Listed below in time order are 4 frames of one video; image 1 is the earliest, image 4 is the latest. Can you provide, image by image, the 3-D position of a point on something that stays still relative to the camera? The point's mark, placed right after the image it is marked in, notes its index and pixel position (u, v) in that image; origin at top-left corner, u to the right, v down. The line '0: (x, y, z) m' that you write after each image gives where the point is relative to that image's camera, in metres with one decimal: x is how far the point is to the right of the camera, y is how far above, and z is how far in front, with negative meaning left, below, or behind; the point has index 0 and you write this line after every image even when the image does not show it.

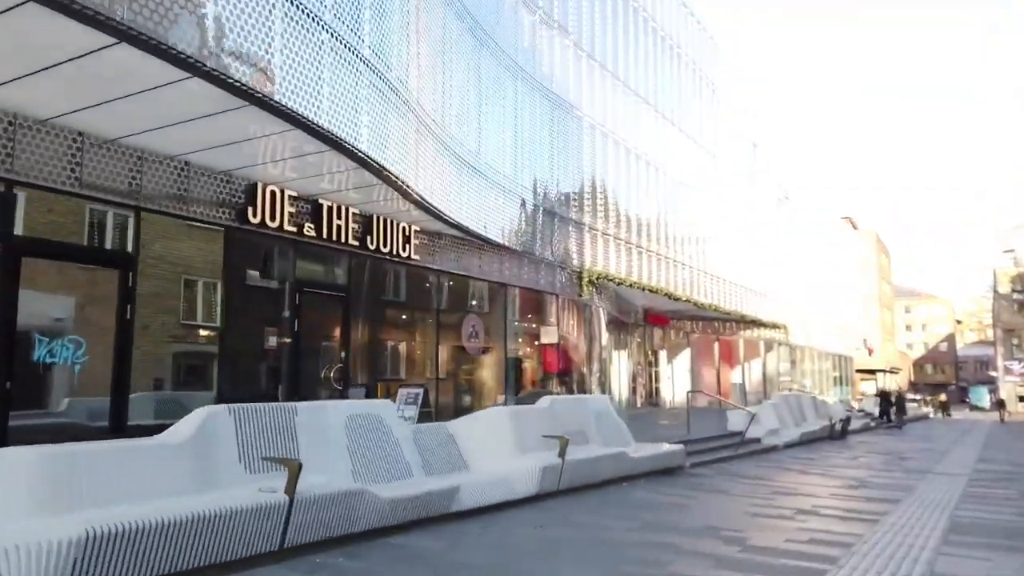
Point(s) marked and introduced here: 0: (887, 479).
0: (+6.8, -3.5, +13.6) m
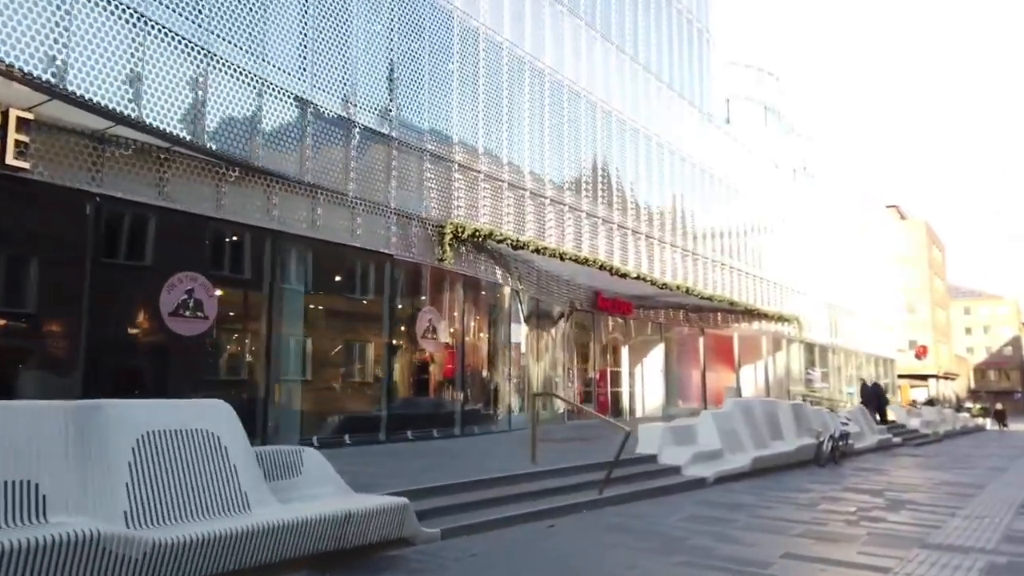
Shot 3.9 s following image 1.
0: (+2.8, -2.6, +6.9) m
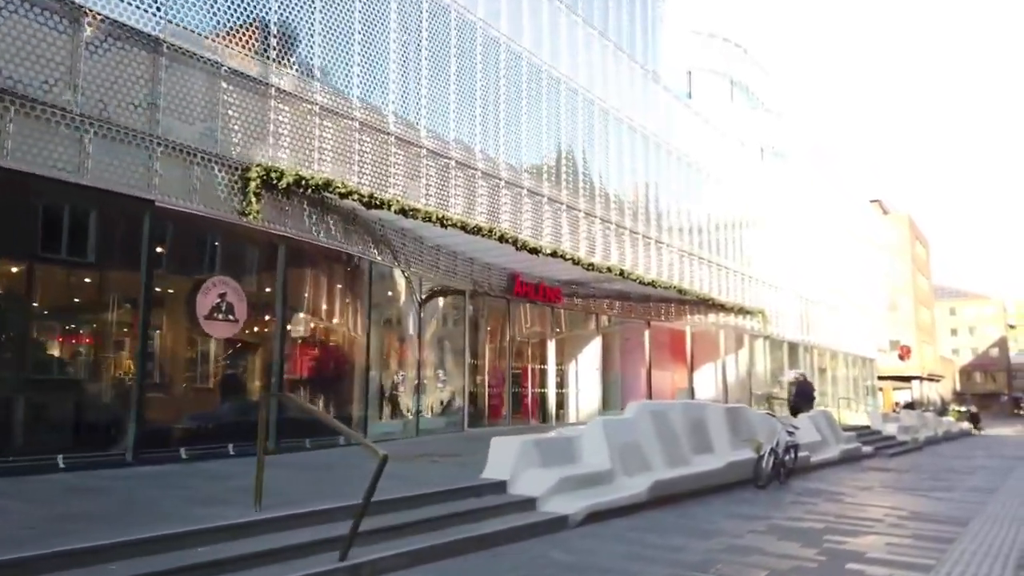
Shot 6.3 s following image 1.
0: (+0.3, -2.0, +3.0) m
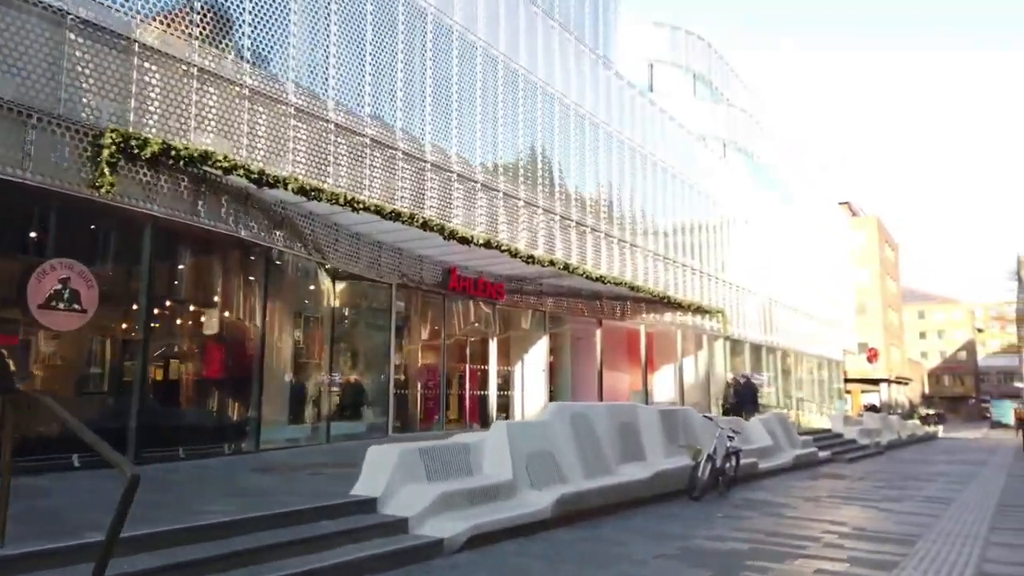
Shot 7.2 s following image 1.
0: (-0.9, -1.8, +1.5) m
